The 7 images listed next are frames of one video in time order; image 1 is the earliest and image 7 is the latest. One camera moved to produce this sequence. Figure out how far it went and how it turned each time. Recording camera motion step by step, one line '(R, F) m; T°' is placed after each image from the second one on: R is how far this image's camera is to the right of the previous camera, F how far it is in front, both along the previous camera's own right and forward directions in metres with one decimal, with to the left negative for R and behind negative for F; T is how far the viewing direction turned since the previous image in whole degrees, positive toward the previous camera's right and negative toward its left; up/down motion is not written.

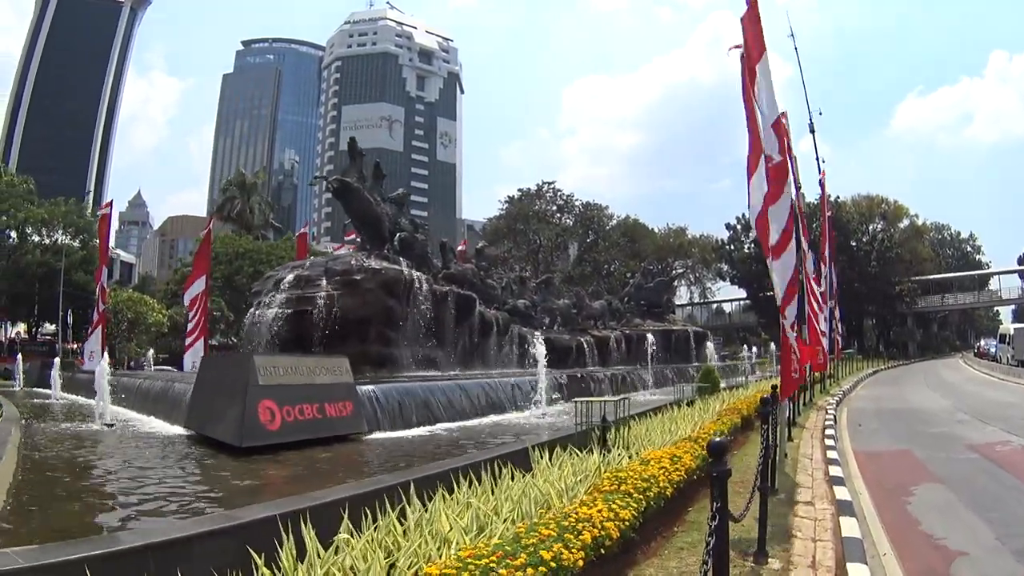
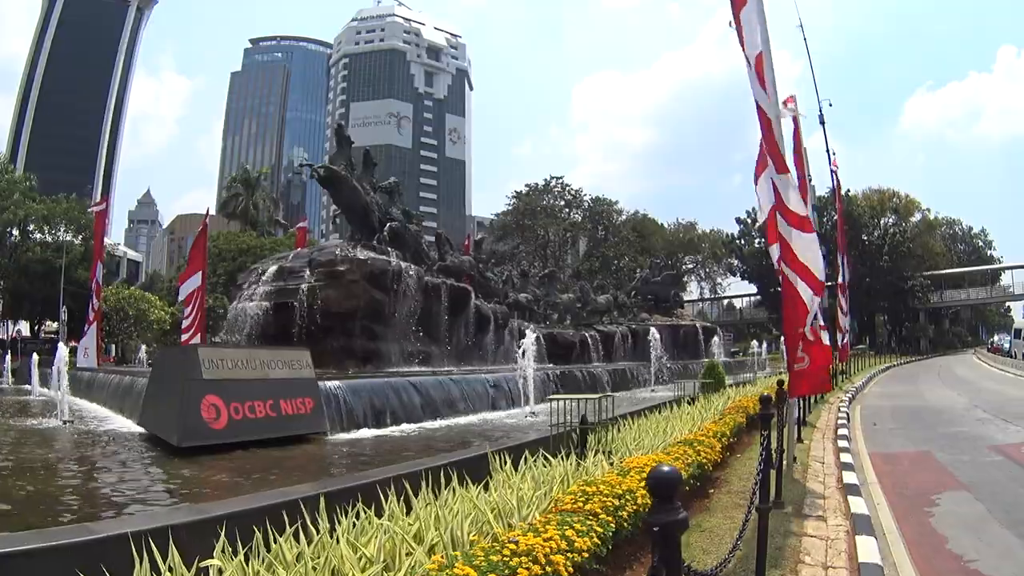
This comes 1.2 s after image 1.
(+0.4, +1.0) m; -1°
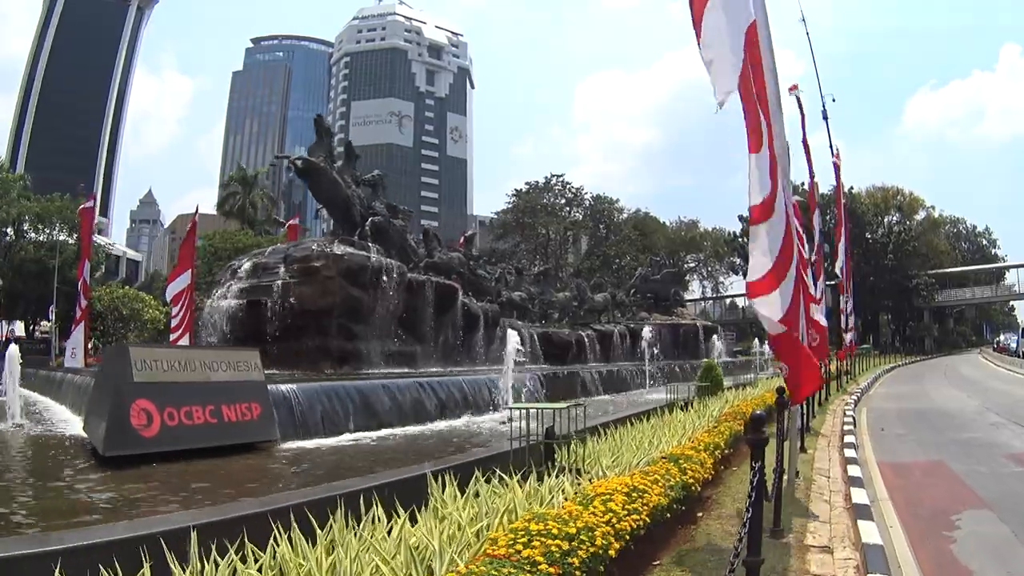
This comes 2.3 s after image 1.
(+0.4, +0.9) m; 0°
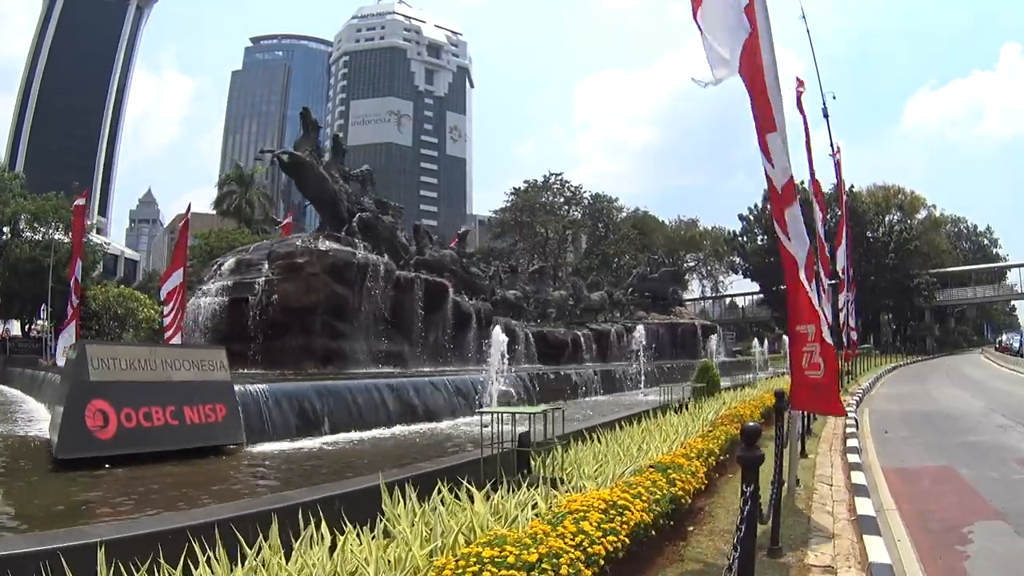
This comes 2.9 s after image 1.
(+0.2, +0.5) m; 0°
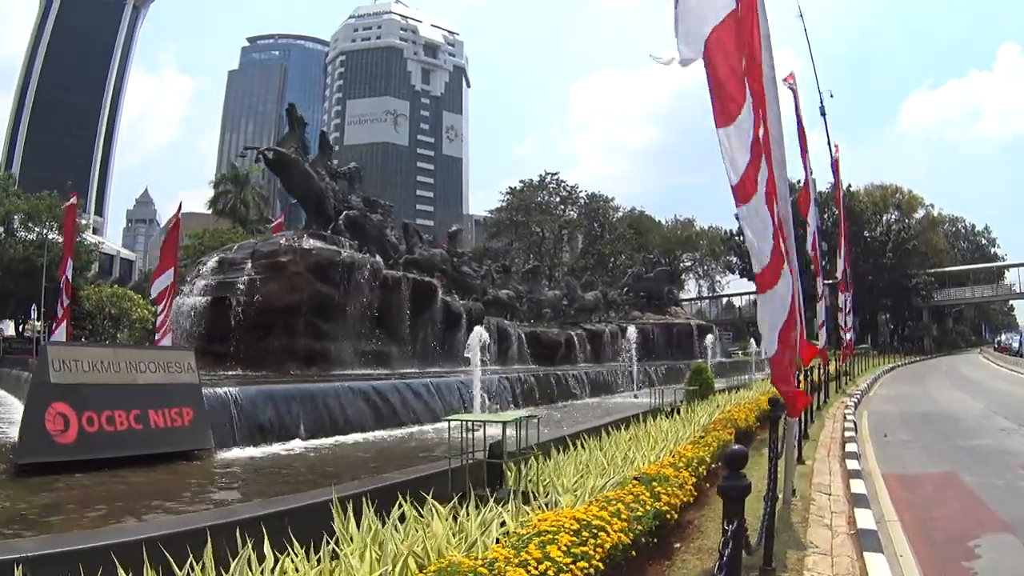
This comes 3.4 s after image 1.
(+0.2, +0.4) m; 0°
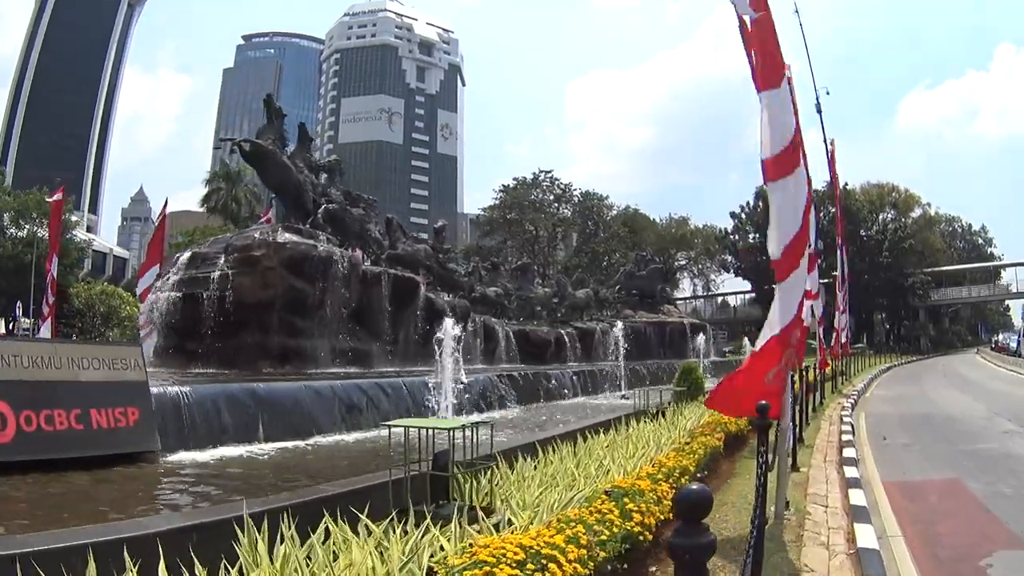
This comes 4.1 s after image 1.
(+0.3, +0.7) m; 0°
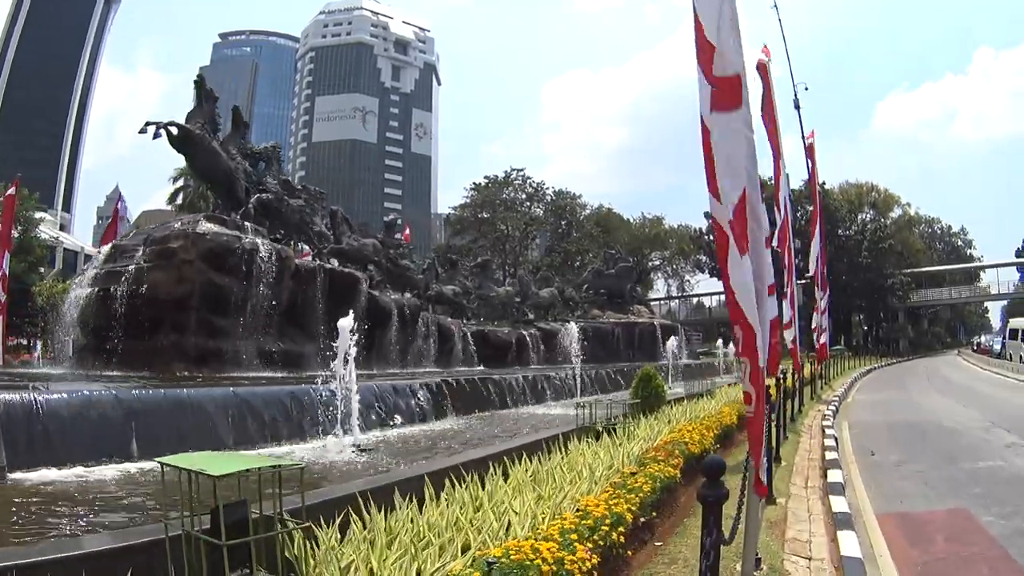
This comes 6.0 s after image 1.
(+0.7, +1.7) m; +2°
